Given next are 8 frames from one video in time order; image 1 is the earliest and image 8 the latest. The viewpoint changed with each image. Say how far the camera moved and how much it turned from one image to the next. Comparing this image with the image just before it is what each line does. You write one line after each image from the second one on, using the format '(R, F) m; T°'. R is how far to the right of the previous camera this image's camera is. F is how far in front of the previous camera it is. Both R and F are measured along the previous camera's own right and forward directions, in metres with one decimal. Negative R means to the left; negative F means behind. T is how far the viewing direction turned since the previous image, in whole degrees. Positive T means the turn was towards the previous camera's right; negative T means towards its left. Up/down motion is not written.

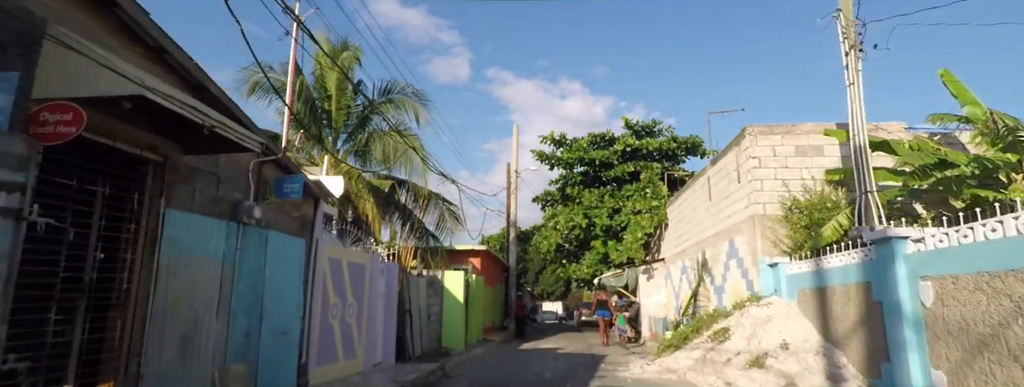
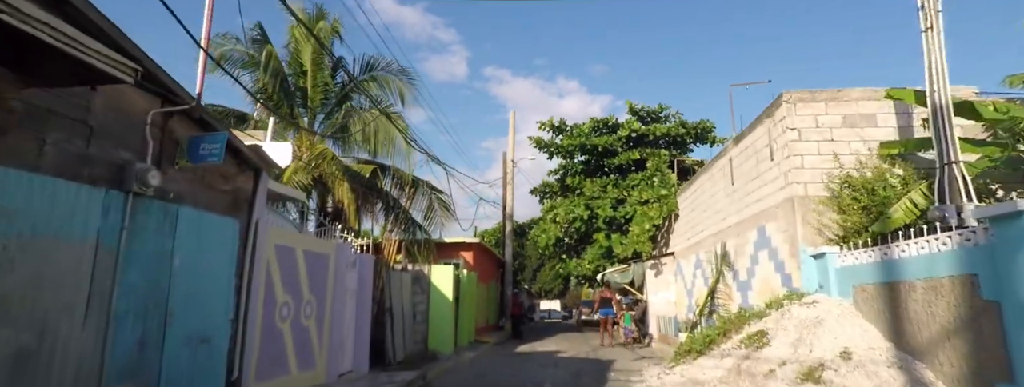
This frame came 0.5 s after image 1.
(+0.1, +1.6) m; 0°
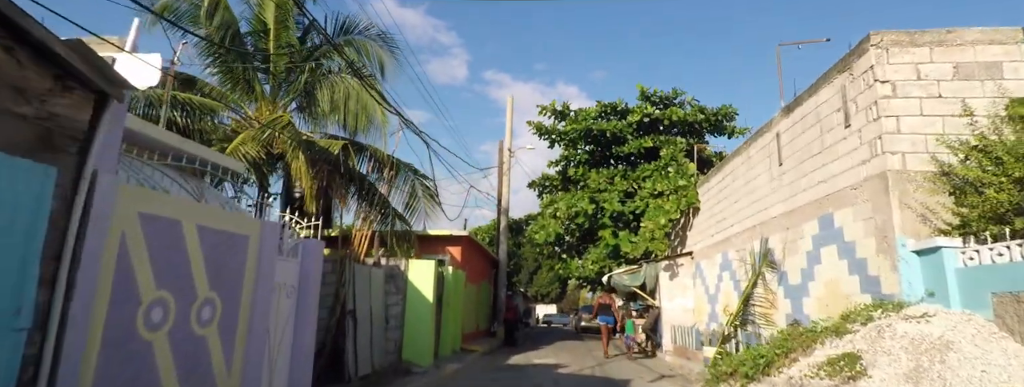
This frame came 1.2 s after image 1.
(+0.1, +2.2) m; 0°
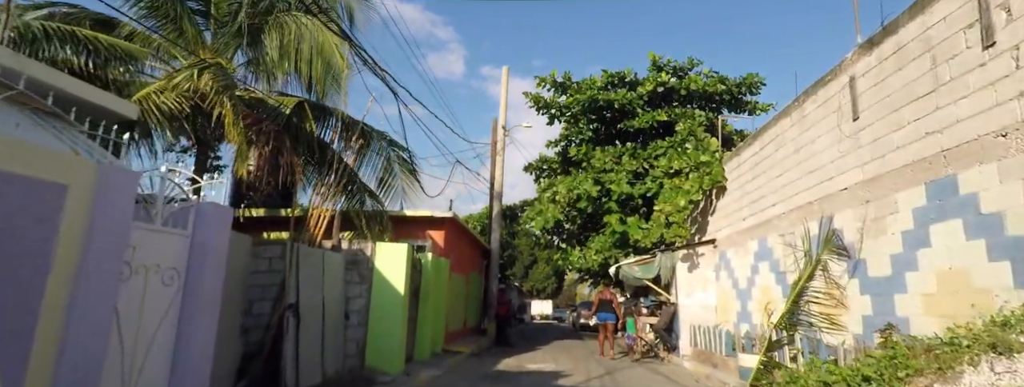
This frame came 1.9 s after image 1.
(+0.1, +2.2) m; 0°
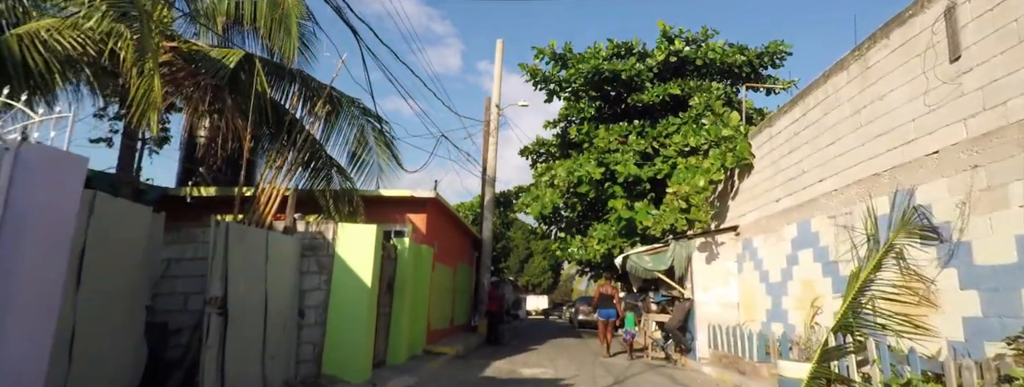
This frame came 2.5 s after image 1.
(+0.1, +1.7) m; 0°
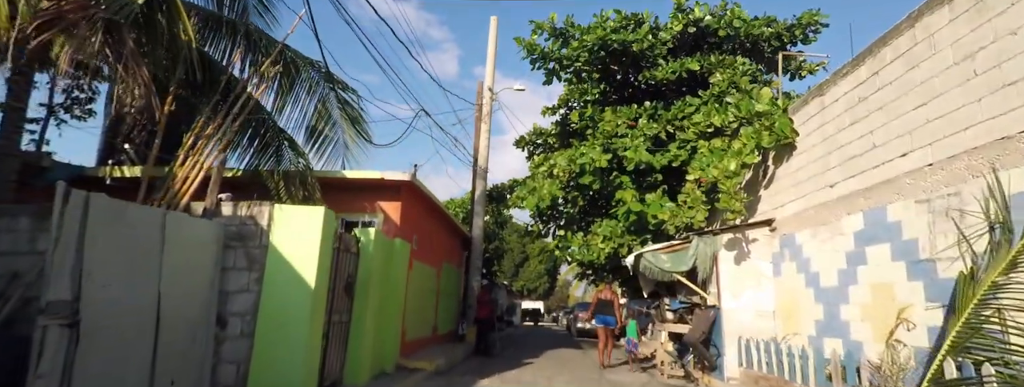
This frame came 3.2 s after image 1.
(+0.1, +1.8) m; 0°
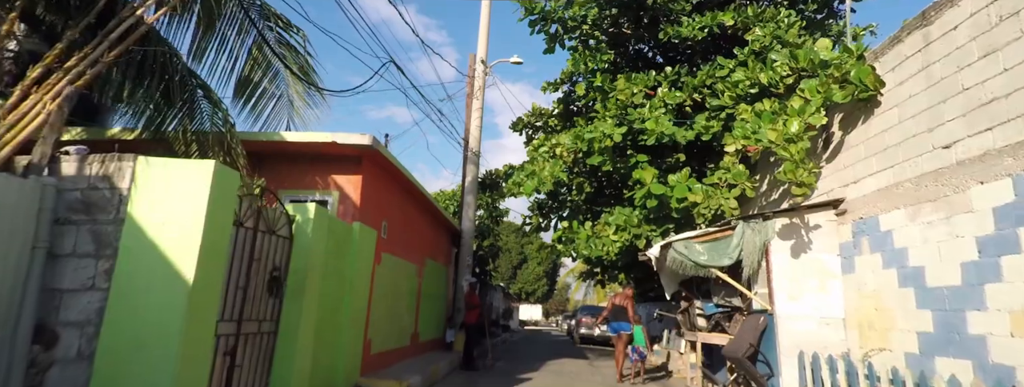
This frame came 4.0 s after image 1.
(+0.1, +2.1) m; 0°
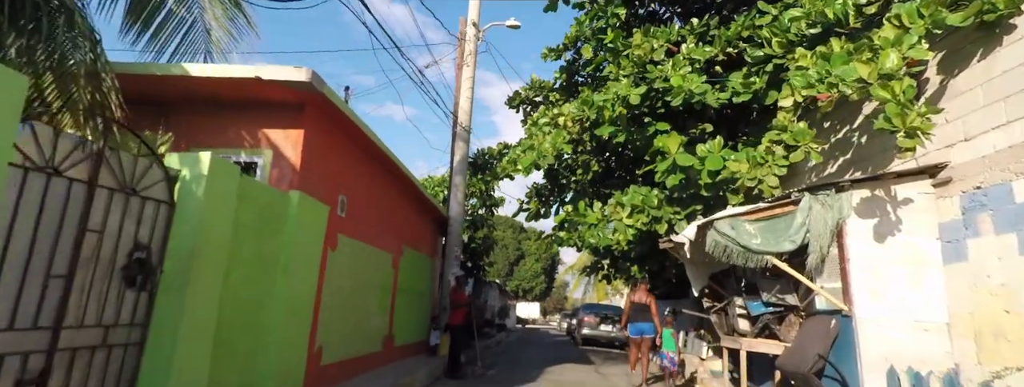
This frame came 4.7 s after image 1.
(+0.1, +1.8) m; 0°
